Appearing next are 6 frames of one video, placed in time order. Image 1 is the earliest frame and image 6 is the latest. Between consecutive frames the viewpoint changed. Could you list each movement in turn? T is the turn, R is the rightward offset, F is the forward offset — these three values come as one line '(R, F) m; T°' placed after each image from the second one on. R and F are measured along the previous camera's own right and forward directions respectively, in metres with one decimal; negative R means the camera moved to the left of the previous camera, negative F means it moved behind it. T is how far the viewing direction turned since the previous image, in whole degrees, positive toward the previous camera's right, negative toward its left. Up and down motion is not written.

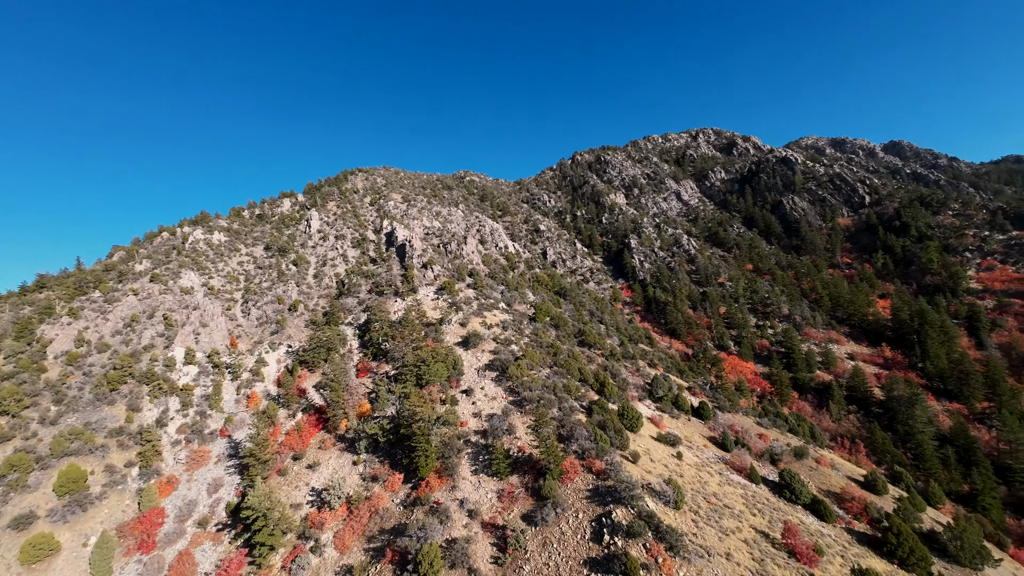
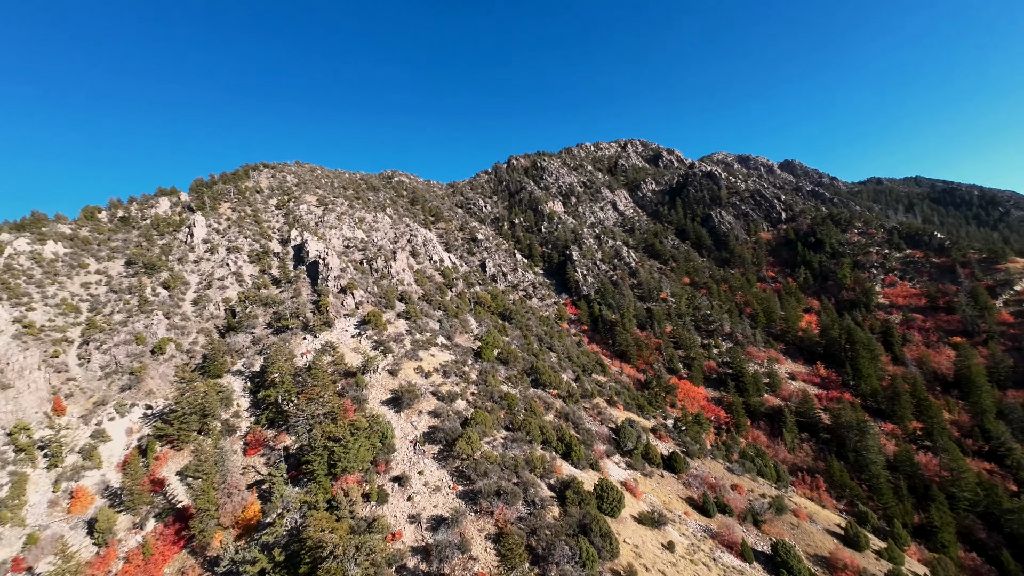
(-1.2, +8.9) m; +10°
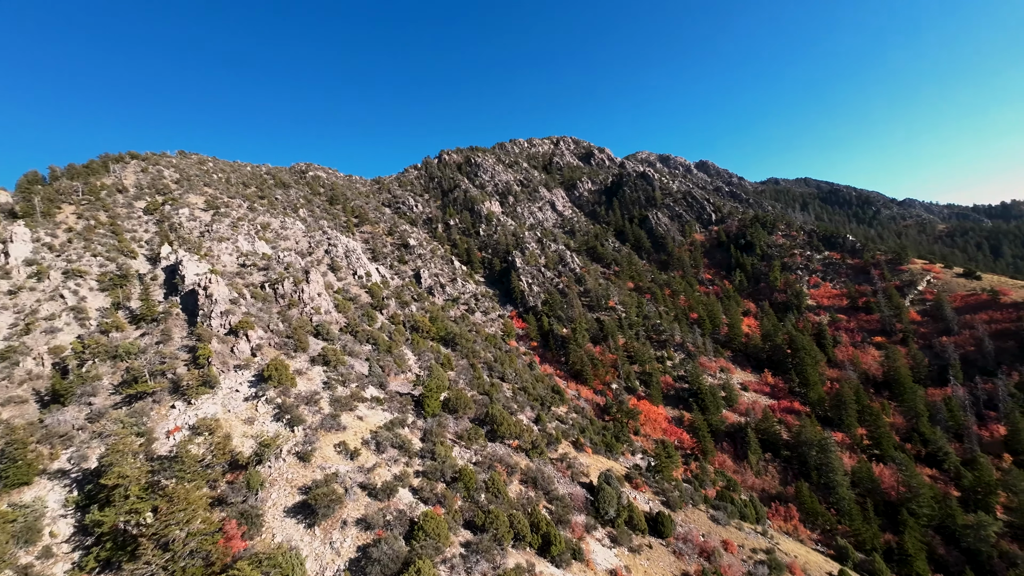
(-1.5, +8.9) m; +10°
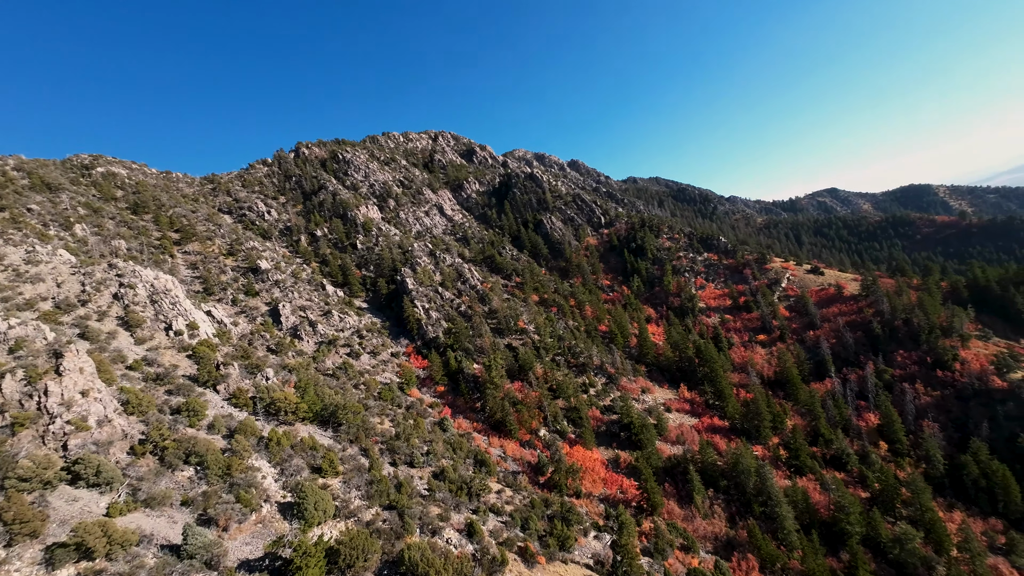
(-1.9, +13.1) m; +17°
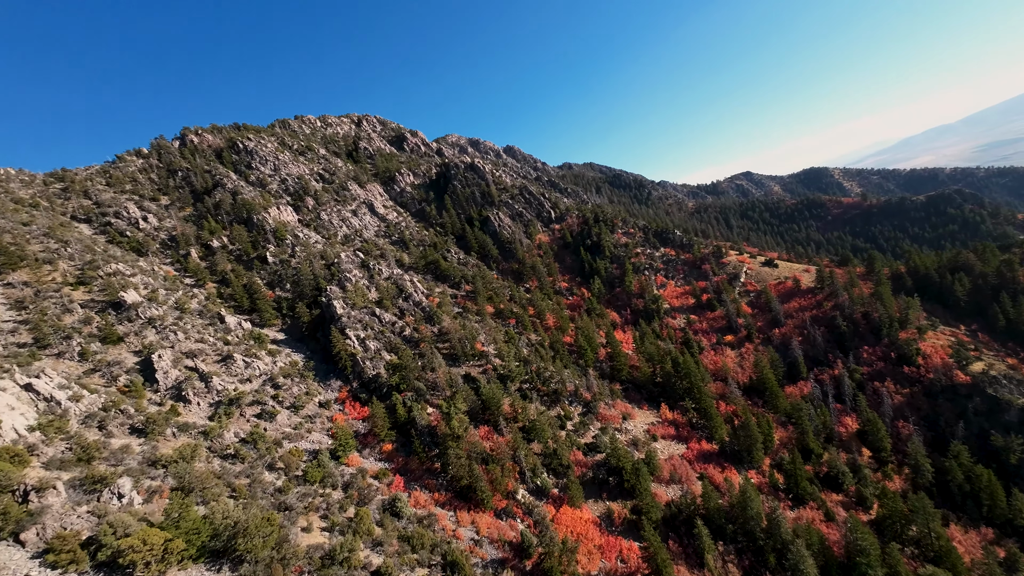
(-2.3, +11.7) m; +9°
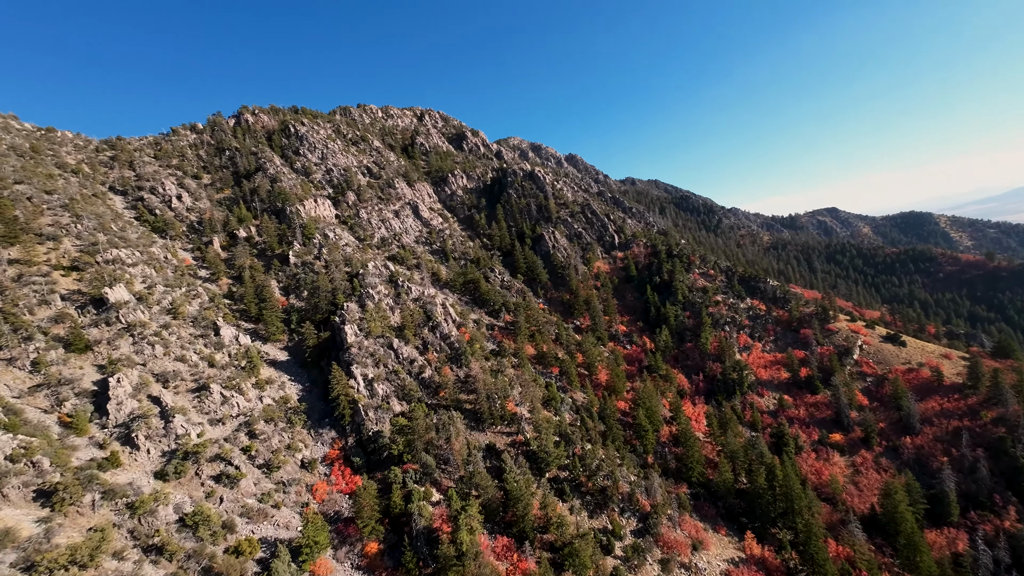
(-1.9, +13.9) m; -6°
